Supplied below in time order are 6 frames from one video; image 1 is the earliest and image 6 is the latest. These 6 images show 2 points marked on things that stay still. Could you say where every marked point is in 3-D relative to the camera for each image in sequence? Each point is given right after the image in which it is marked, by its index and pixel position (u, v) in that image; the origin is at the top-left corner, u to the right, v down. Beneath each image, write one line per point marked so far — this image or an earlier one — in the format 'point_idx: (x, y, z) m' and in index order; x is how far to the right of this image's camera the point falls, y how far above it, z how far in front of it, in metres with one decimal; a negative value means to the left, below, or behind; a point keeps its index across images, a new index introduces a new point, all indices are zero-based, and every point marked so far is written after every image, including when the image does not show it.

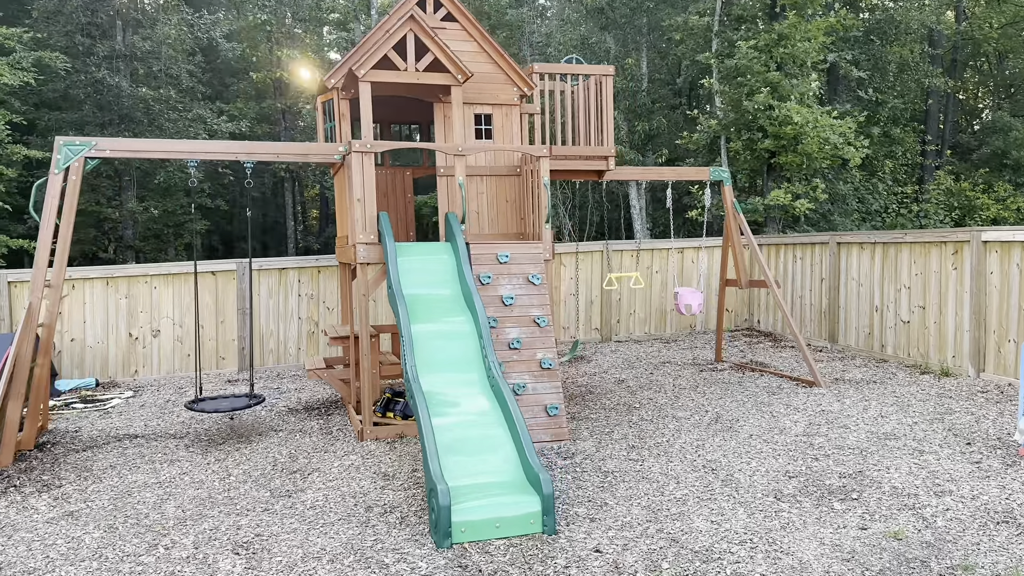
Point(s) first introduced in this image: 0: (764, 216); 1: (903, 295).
0: (+3.5, +1.0, +11.9) m
1: (+3.6, -0.1, +7.9) m
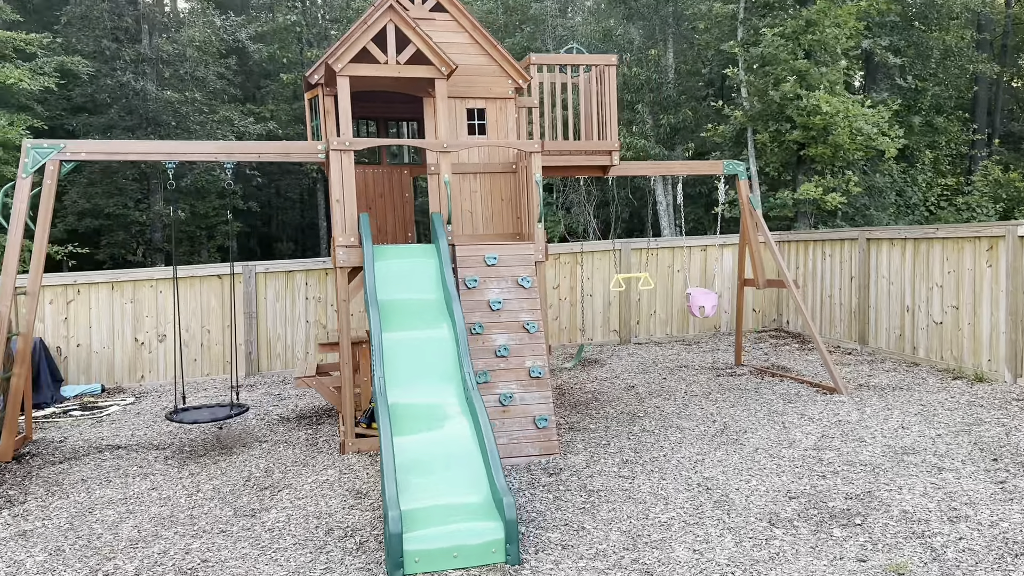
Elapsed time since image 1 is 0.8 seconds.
0: (+3.7, +1.0, +11.4) m
1: (+3.7, 0.0, +7.4) m
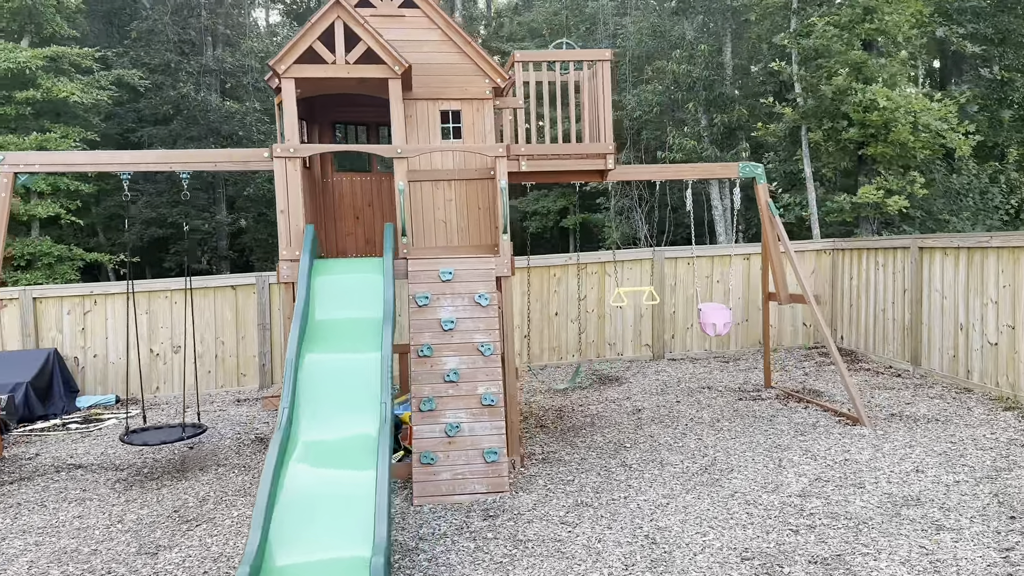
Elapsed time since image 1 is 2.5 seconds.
0: (+4.2, +0.9, +10.5) m
1: (+3.6, -0.2, +6.5) m
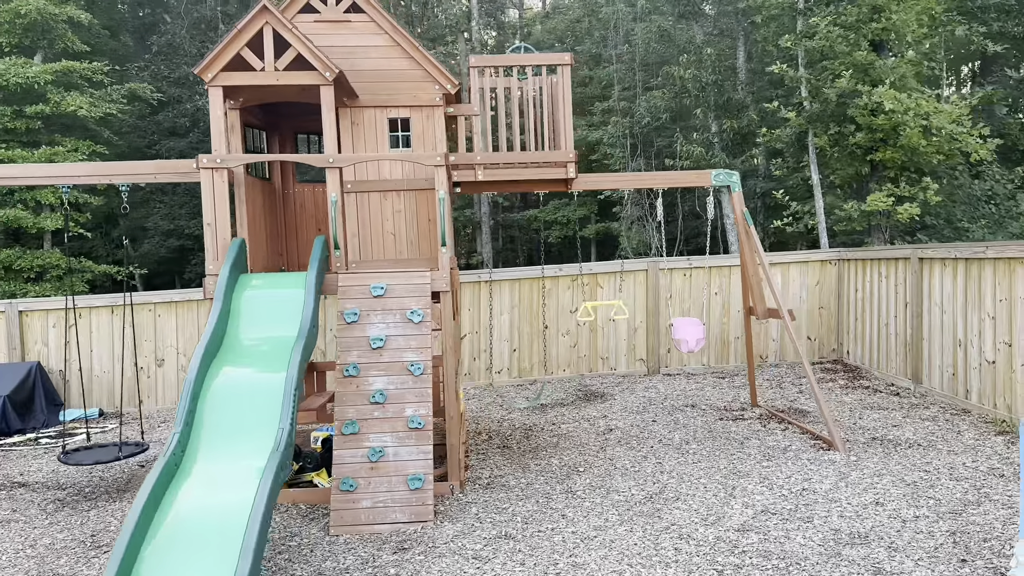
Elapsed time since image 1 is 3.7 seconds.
0: (+4.1, +0.7, +10.0) m
1: (+3.4, -0.3, +6.1) m
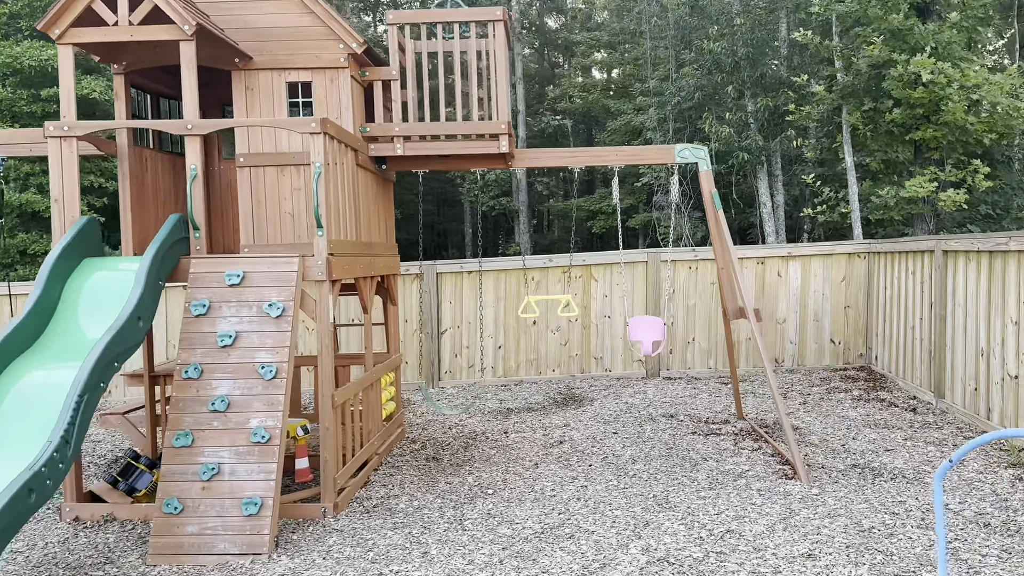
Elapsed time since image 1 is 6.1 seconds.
0: (+4.1, +0.8, +8.8) m
1: (+2.9, -0.3, +5.0) m
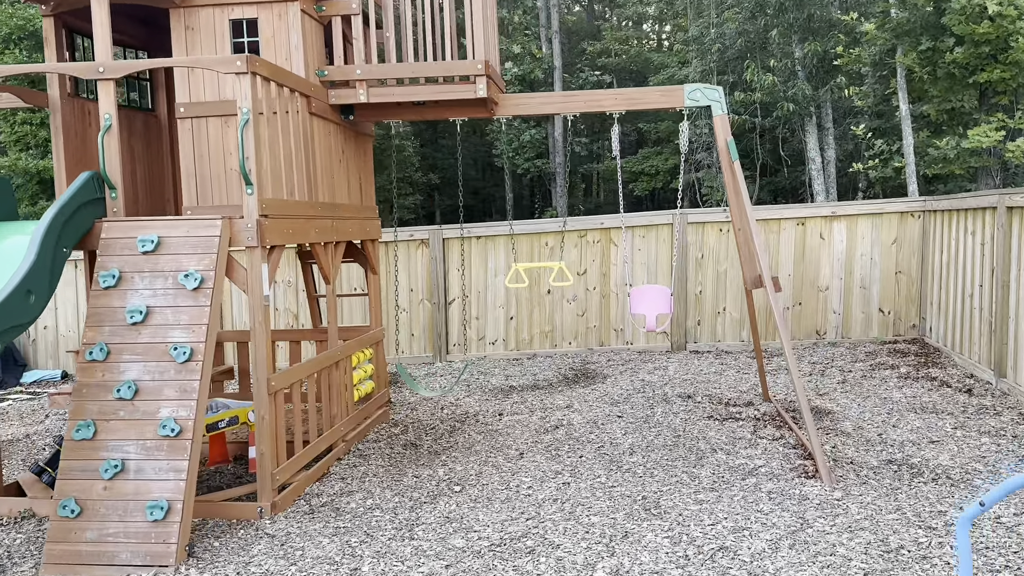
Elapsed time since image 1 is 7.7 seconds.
0: (+4.2, +1.1, +7.9) m
1: (+2.8, -0.1, +4.2) m
